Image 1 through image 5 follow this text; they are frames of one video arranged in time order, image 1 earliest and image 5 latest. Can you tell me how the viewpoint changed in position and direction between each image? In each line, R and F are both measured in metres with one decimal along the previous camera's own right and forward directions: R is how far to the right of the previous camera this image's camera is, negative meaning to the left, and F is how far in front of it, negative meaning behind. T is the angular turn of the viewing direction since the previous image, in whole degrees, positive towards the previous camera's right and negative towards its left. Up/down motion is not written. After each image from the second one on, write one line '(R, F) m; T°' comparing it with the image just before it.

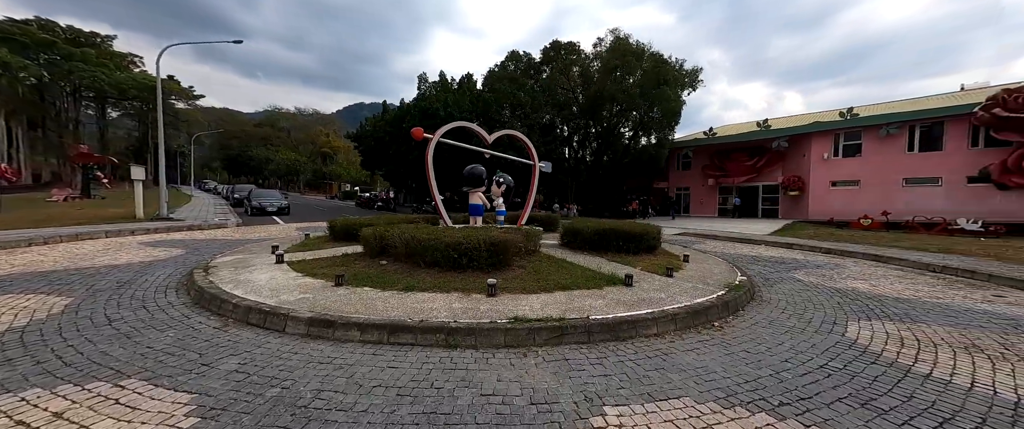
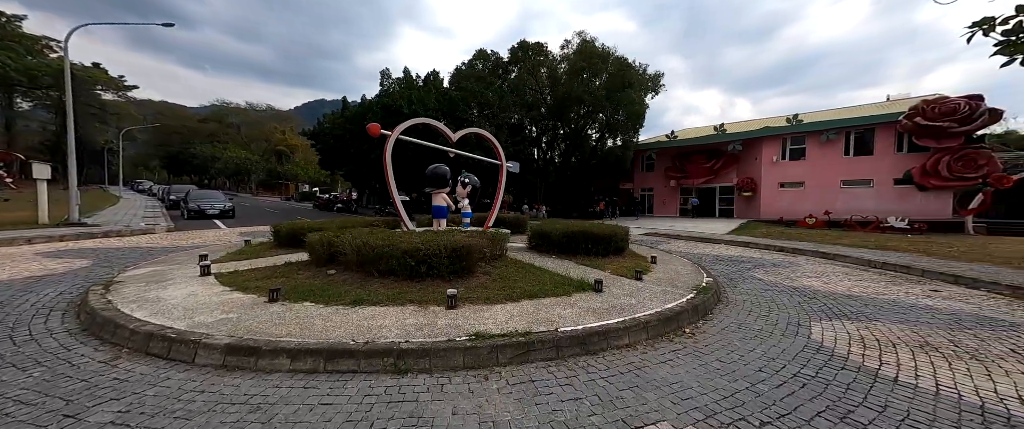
(+0.1, +0.3) m; +5°
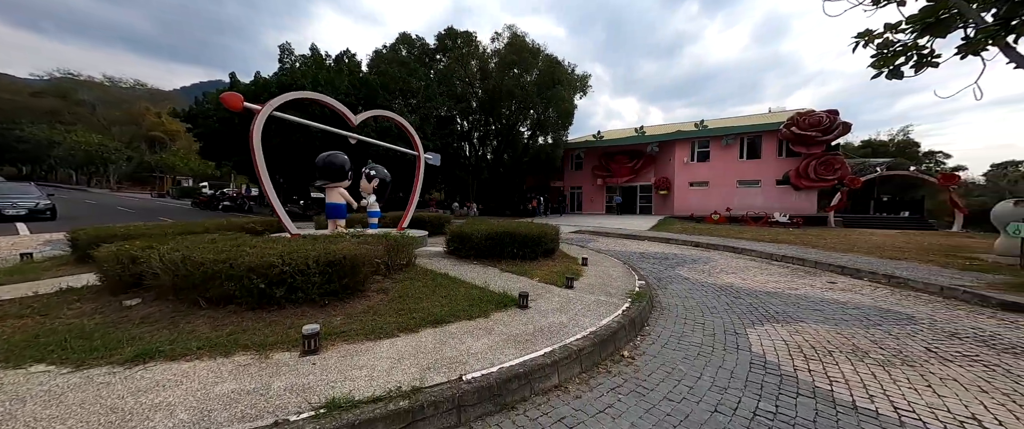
(+0.3, +0.9) m; +11°
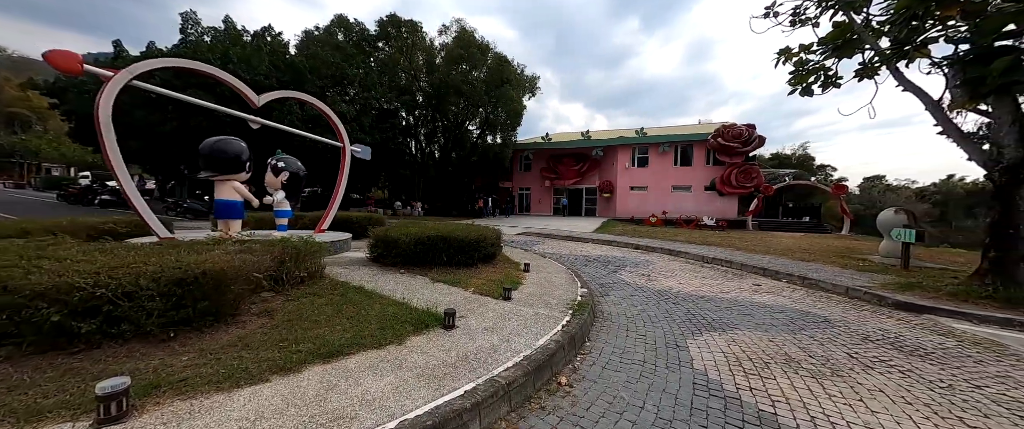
(+0.2, +0.5) m; +8°
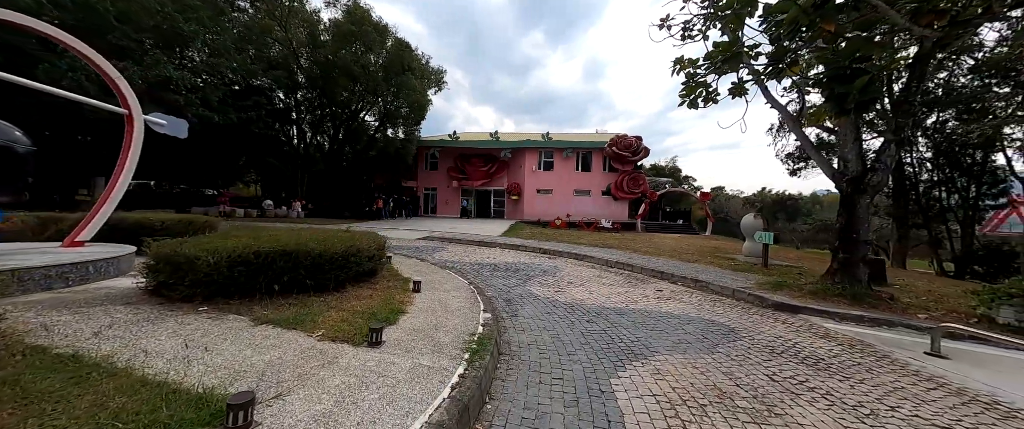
(+0.3, +1.1) m; +15°
